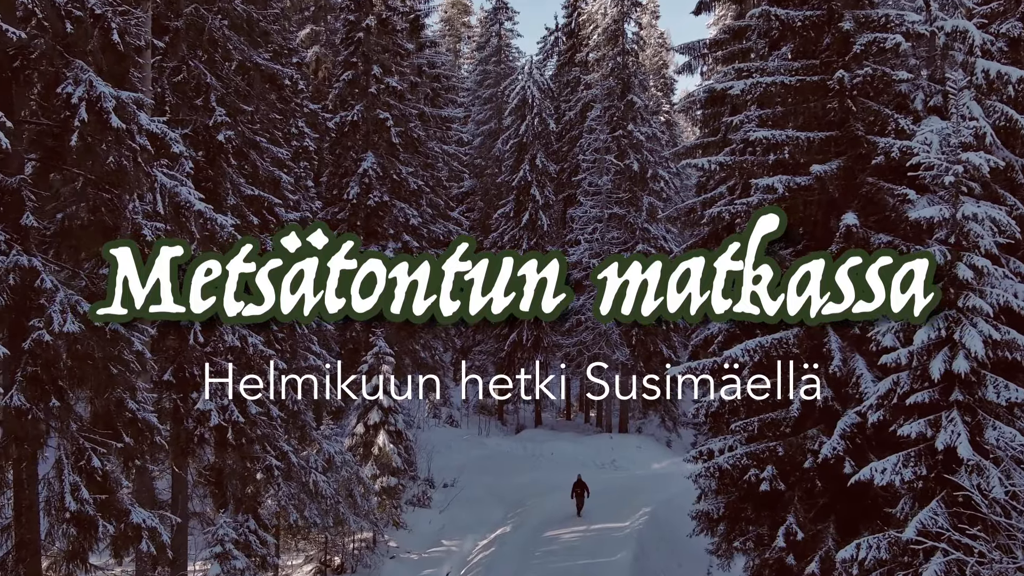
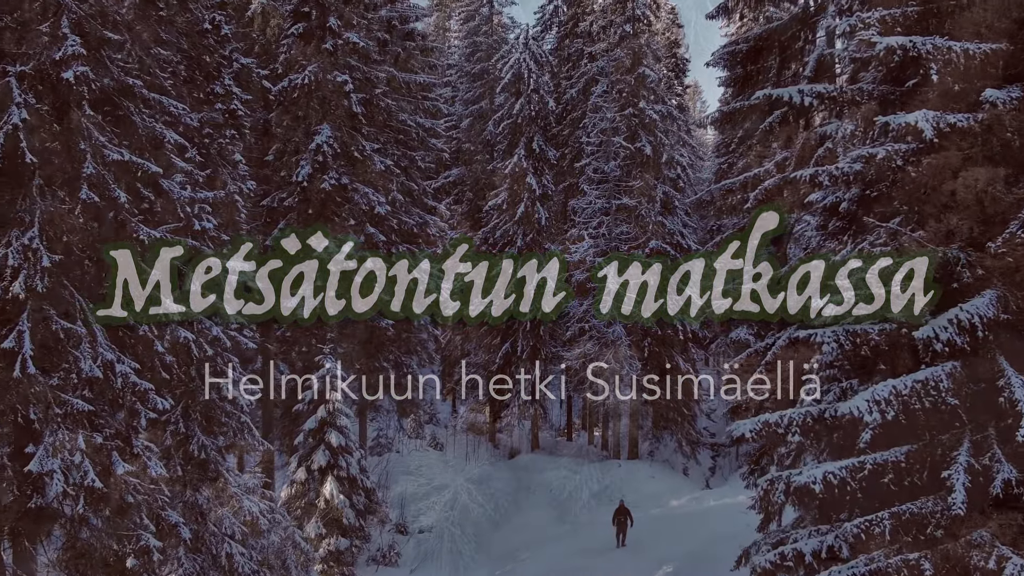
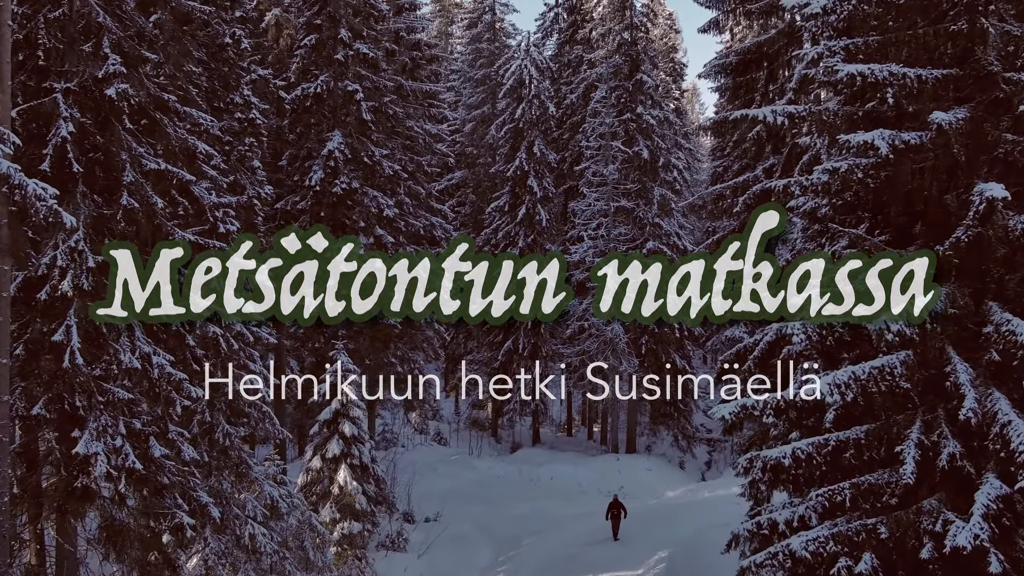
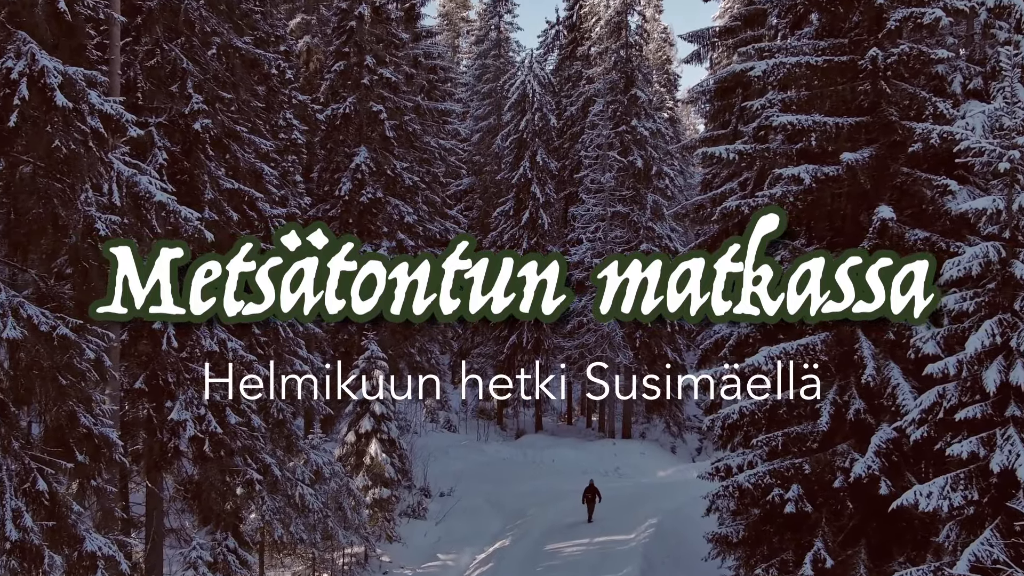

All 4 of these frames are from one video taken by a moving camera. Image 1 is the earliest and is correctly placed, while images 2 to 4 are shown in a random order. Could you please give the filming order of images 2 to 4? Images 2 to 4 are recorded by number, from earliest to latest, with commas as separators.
4, 3, 2
